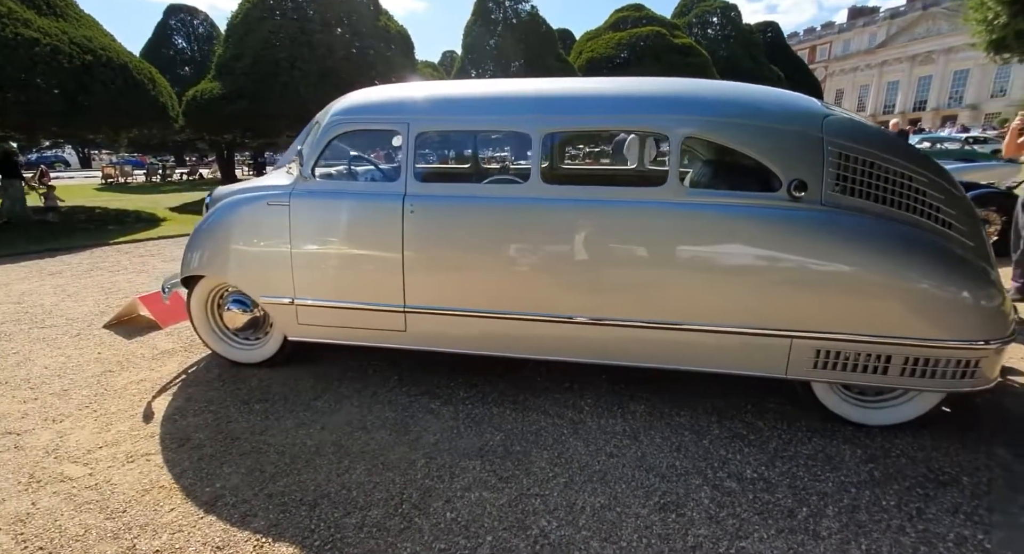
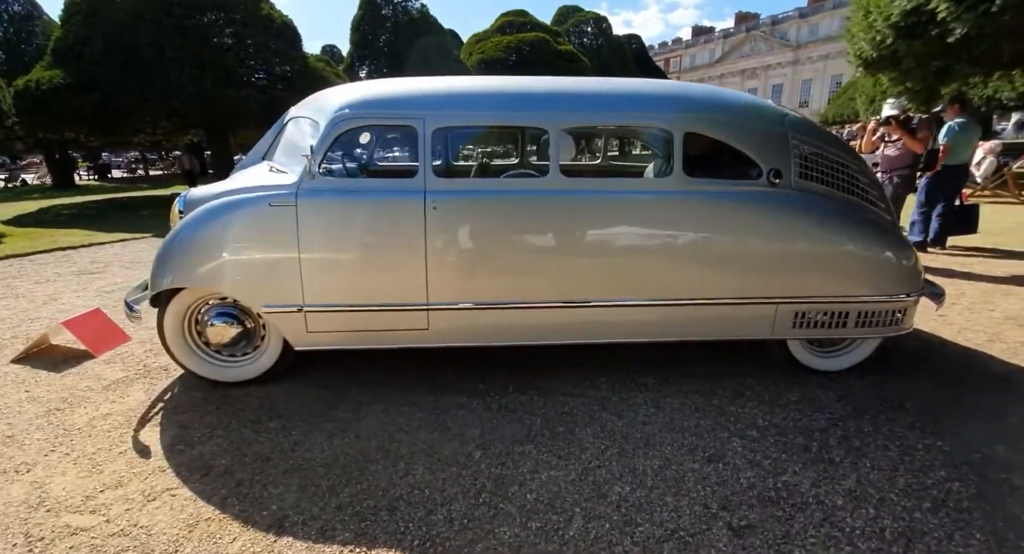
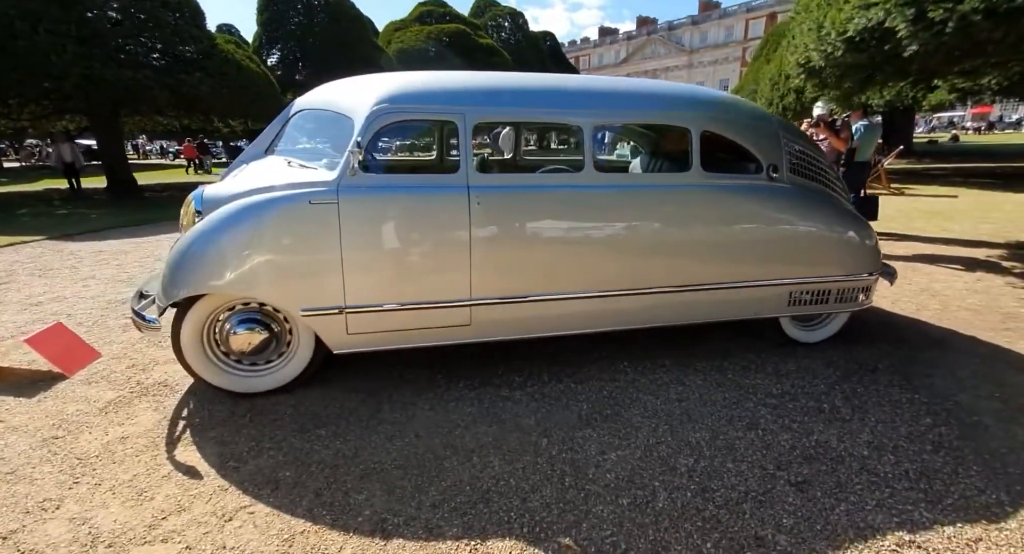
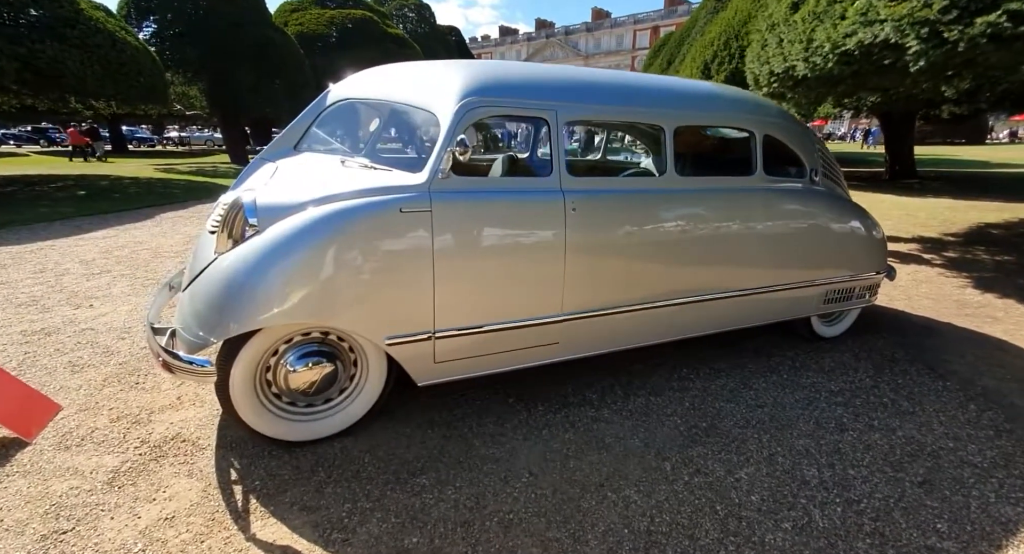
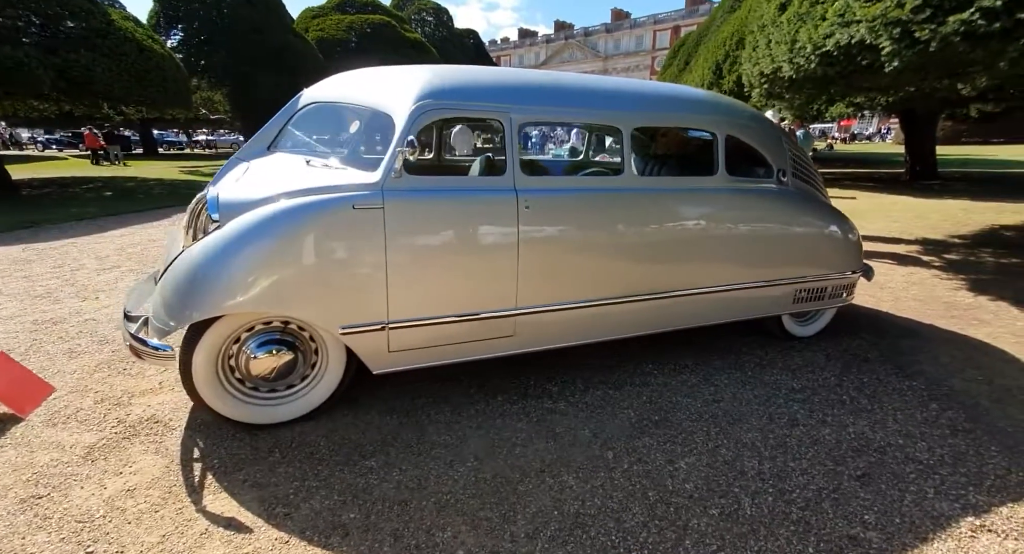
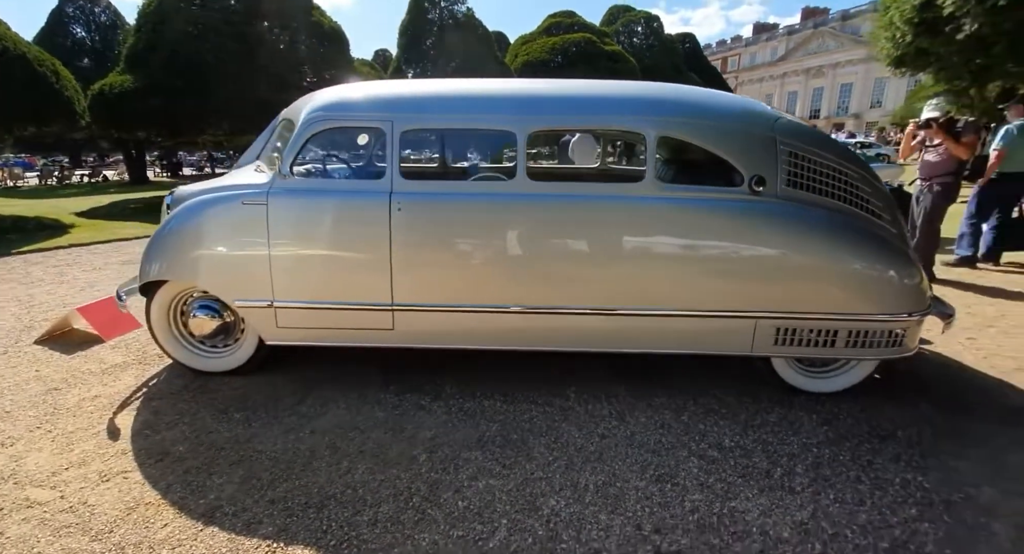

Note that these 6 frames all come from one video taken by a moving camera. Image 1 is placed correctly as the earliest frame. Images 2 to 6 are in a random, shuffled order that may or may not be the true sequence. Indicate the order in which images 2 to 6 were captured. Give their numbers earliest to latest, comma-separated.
6, 2, 3, 5, 4
